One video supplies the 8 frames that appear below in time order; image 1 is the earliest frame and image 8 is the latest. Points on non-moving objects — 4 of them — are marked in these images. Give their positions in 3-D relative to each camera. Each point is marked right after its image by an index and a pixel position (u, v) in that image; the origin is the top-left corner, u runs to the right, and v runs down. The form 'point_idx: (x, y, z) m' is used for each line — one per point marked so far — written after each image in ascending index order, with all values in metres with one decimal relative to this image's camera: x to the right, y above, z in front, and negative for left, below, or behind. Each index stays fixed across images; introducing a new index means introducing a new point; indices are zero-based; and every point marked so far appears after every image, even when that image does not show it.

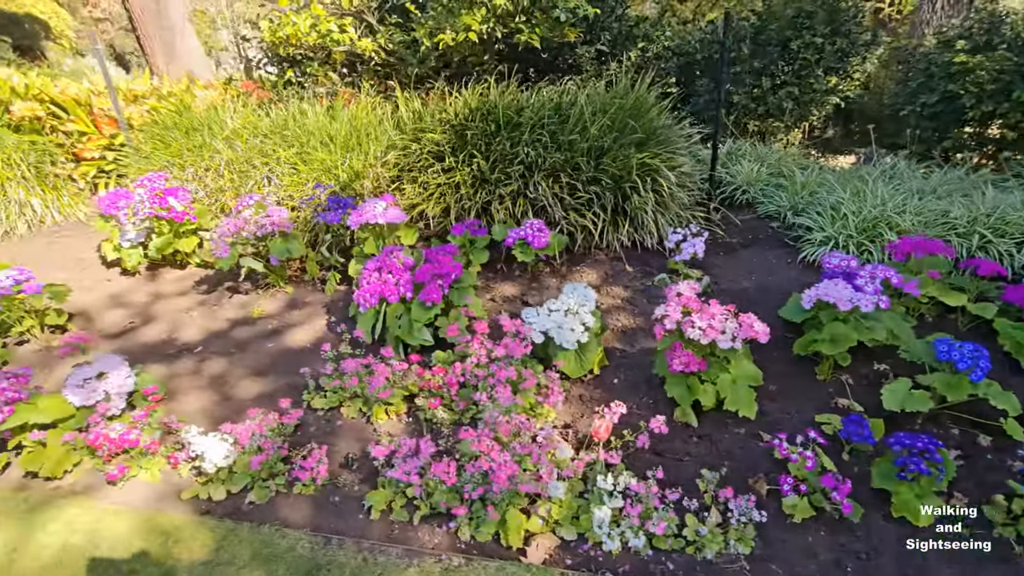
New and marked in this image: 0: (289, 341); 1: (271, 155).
0: (-1.2, -0.3, +2.7) m
1: (-1.7, +0.9, +3.5) m
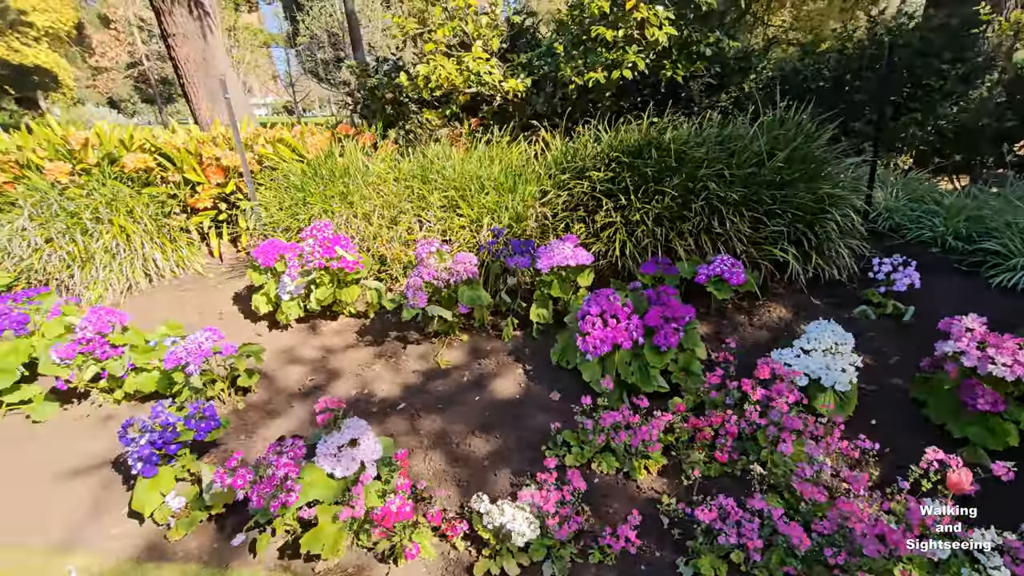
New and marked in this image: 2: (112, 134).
0: (-0.1, -0.5, +2.6) m
1: (-0.6, +0.6, +3.4) m
2: (-3.3, +1.2, +4.3) m
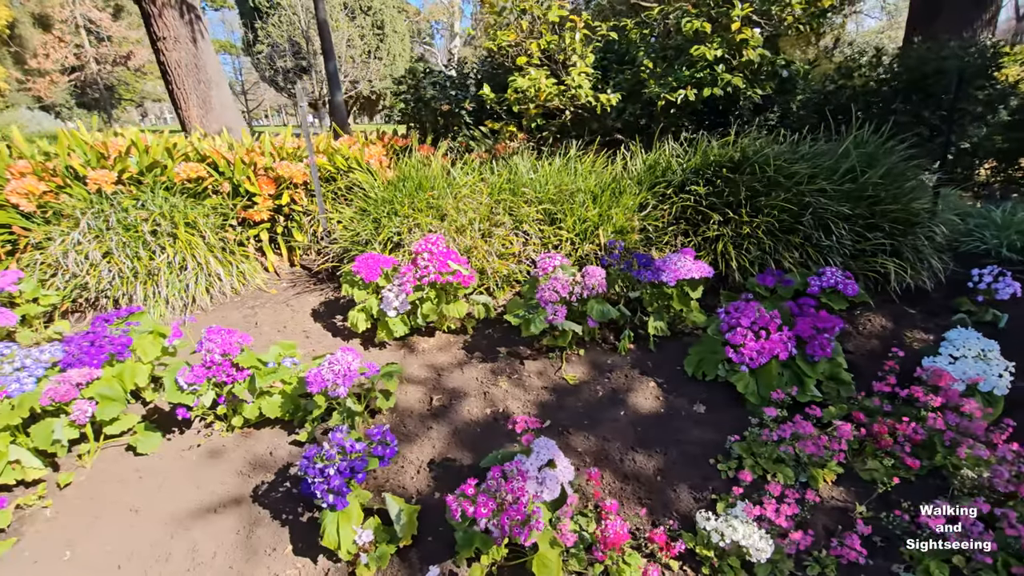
0: (+0.6, -0.6, +2.6) m
1: (0.0, +0.5, +3.4) m
2: (-2.8, +1.1, +4.0) m
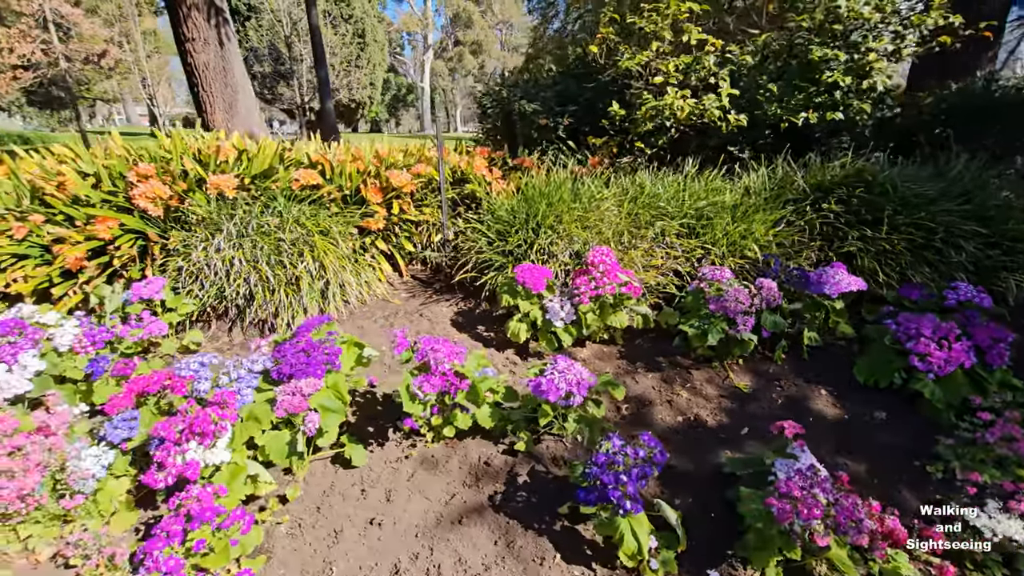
0: (+1.6, -0.7, +2.7) m
1: (+1.0, +0.4, +3.5) m
2: (-1.9, +1.0, +3.9) m
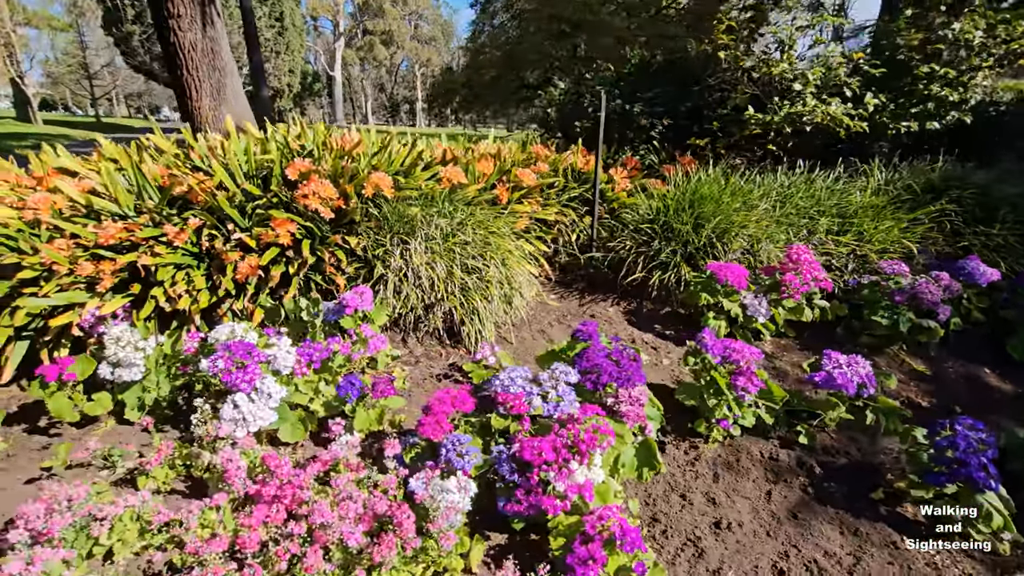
0: (+2.9, -0.6, +3.1) m
1: (+2.1, +0.5, +3.7) m
2: (-0.8, +1.0, +3.6) m
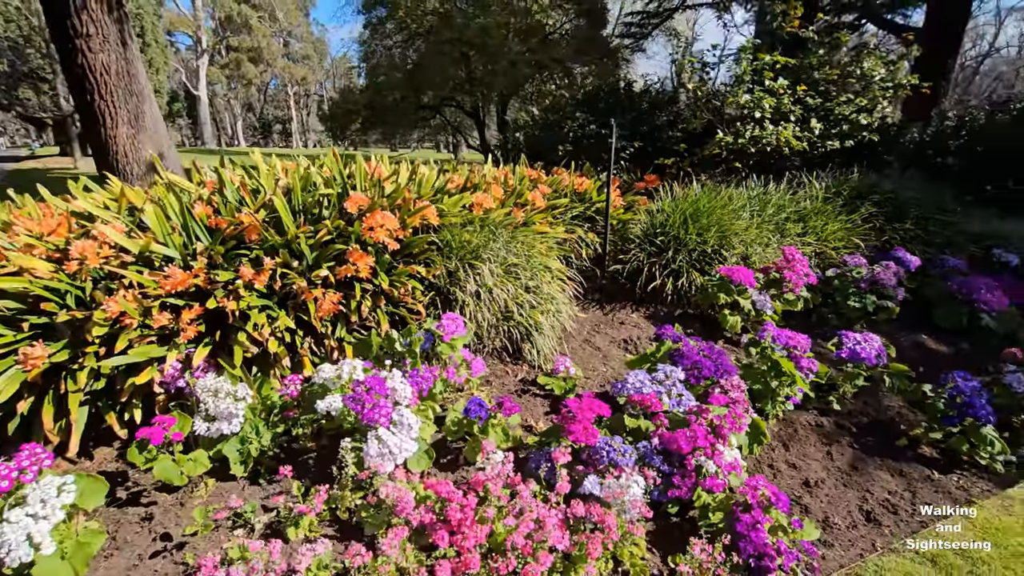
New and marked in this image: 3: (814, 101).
0: (+3.2, -0.5, +3.9) m
1: (+2.2, +0.5, +4.3) m
2: (-0.6, +0.8, +3.7) m
3: (+3.1, +1.9, +5.2) m
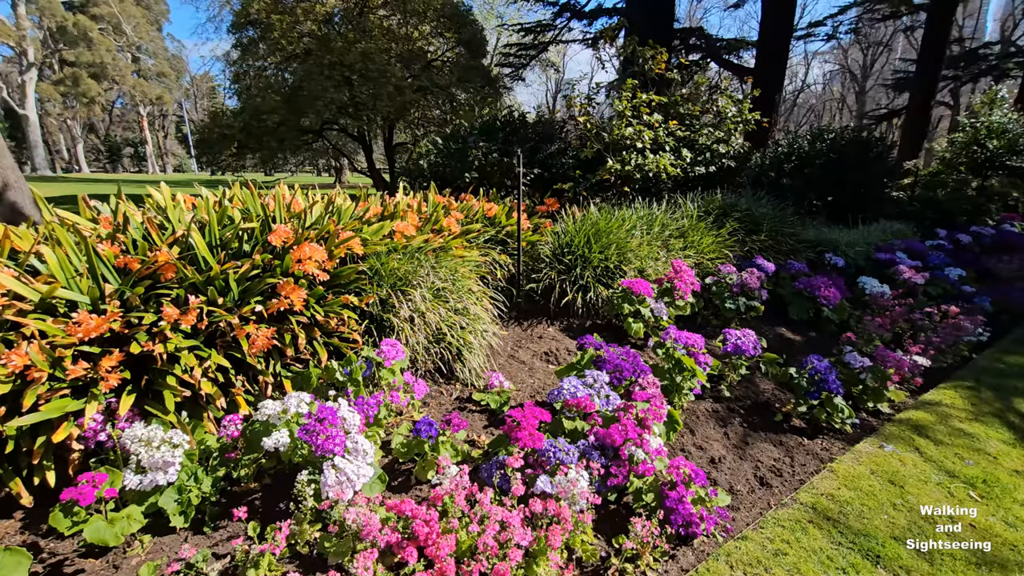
0: (+2.6, -0.5, +4.7) m
1: (+1.5, +0.4, +5.0) m
2: (-1.2, +0.6, +3.7) m
3: (+2.0, +1.8, +6.1) m
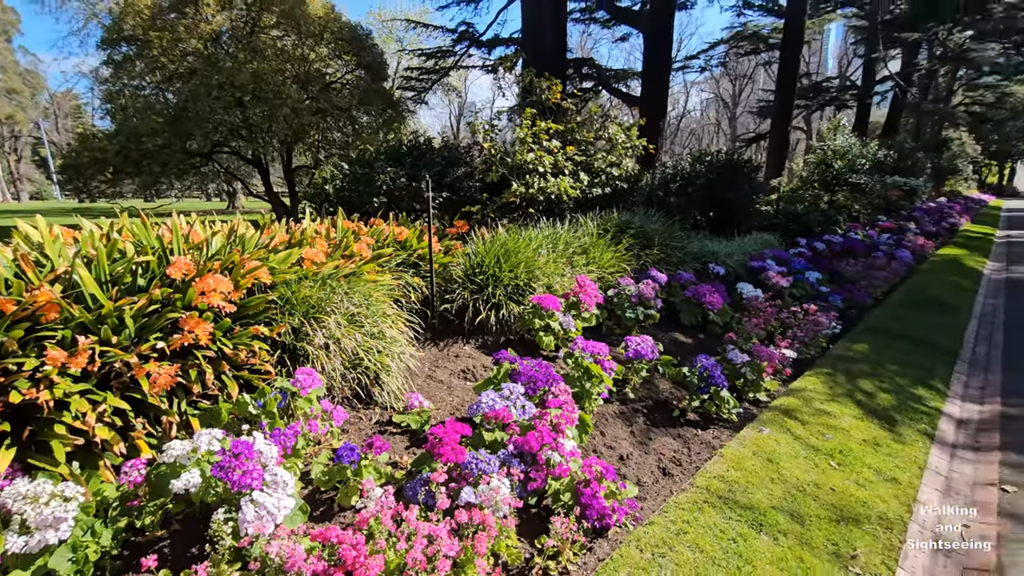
0: (+1.8, -0.6, +5.2) m
1: (+0.6, +0.3, +5.3) m
2: (-1.9, +0.4, +3.6) m
3: (+0.8, +1.7, +6.5) m
